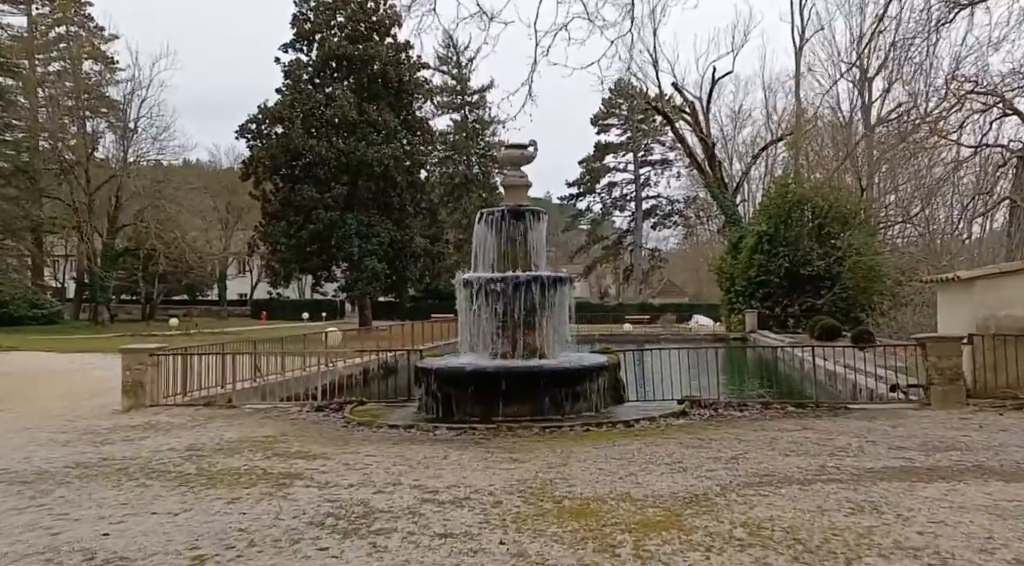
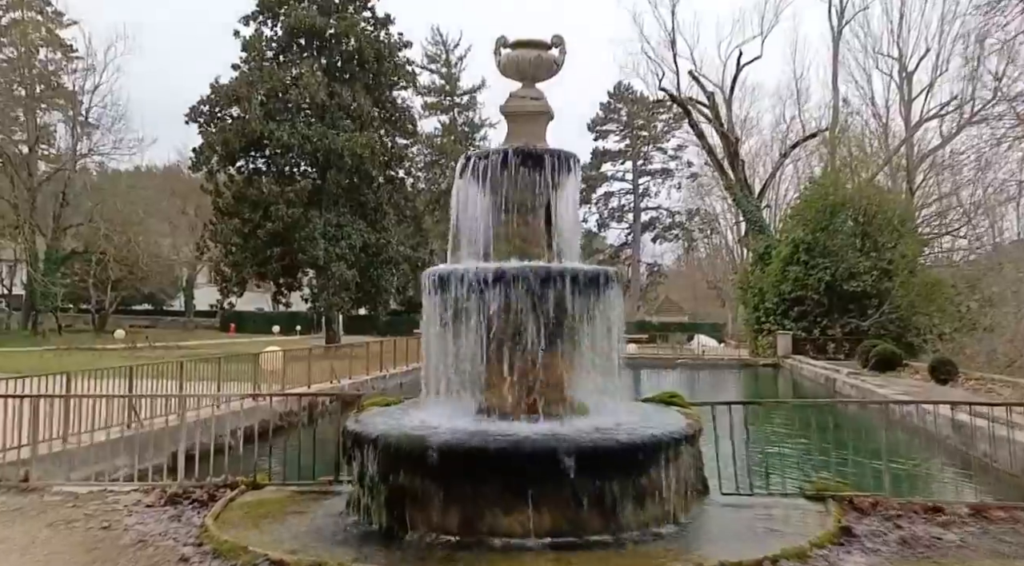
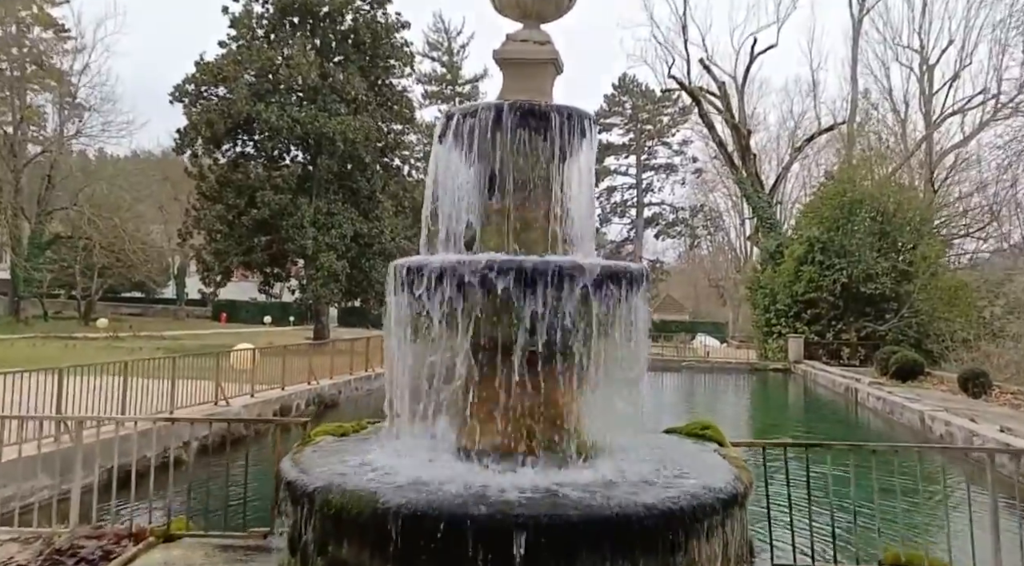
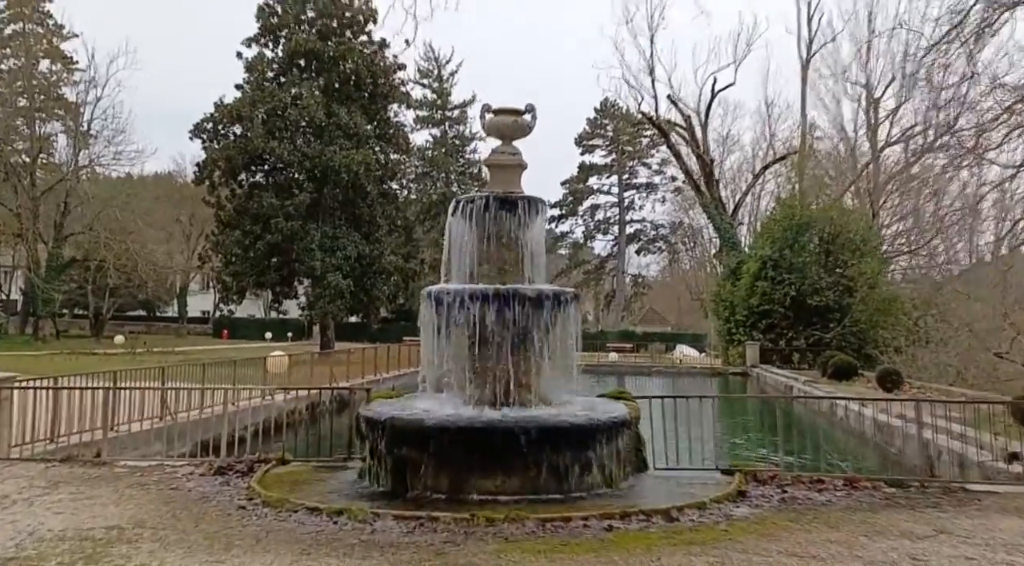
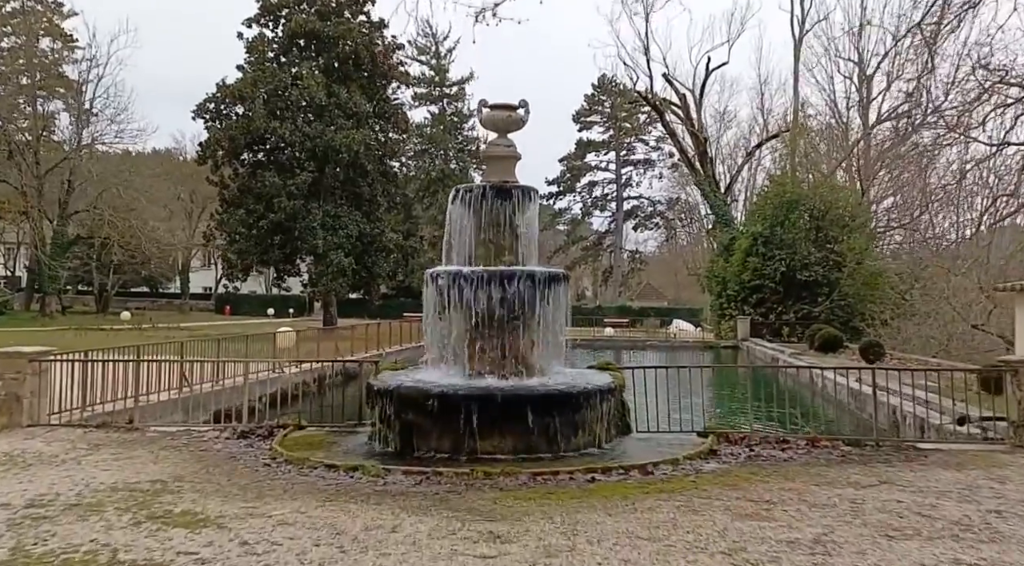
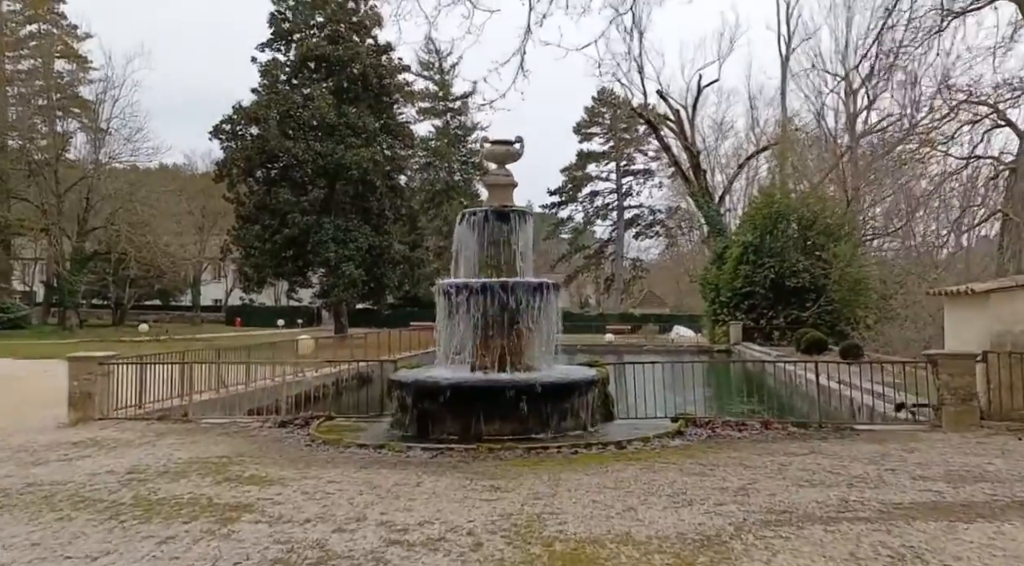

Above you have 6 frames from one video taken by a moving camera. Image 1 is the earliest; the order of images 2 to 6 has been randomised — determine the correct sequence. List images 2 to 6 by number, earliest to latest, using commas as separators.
6, 5, 4, 2, 3
